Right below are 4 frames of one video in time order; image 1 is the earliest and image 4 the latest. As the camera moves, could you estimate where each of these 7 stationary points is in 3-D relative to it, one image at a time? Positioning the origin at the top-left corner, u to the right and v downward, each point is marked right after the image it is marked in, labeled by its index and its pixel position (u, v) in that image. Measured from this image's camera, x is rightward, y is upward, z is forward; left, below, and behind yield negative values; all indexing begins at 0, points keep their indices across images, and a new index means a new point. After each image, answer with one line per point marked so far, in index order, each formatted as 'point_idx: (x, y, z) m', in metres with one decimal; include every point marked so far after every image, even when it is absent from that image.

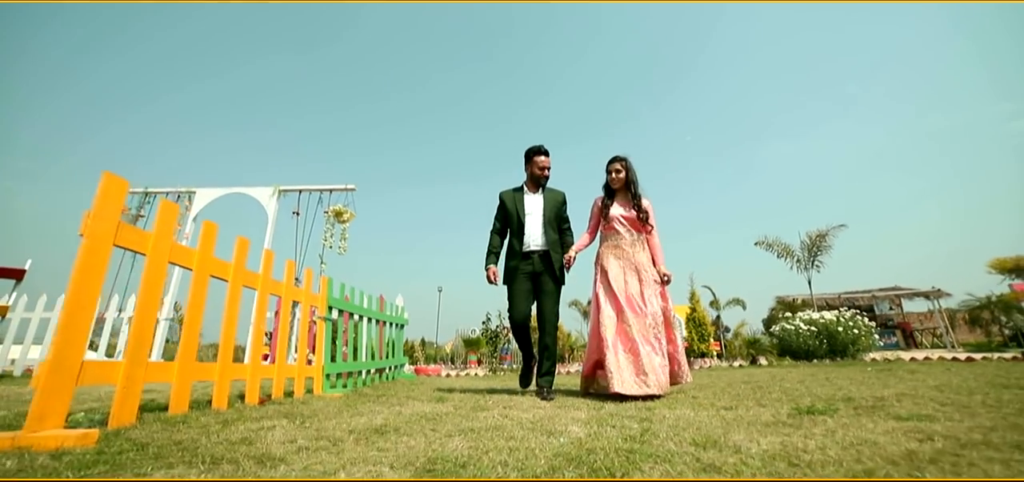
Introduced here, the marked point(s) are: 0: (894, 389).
0: (+2.6, -1.0, +3.5) m
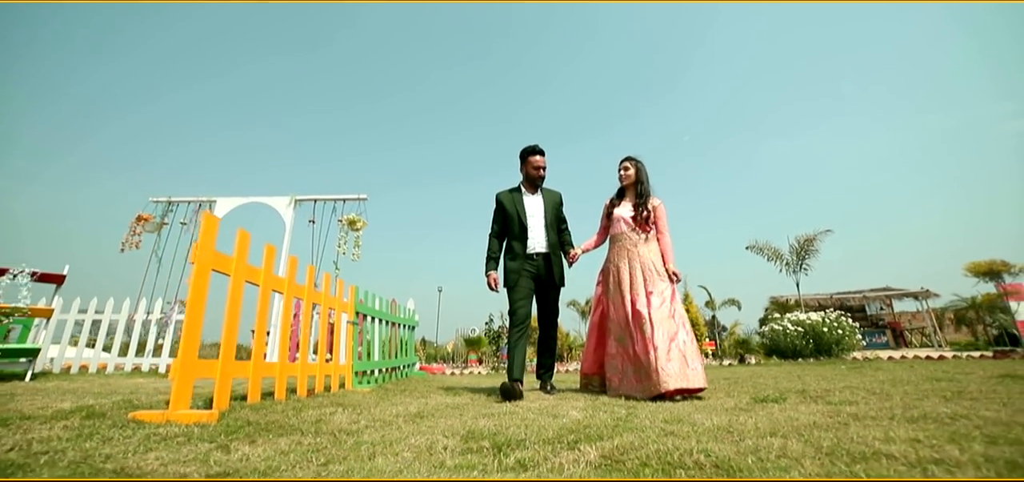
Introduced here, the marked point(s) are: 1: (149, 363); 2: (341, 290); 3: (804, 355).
0: (+2.7, -1.1, +4.1) m
1: (-6.4, -2.2, +9.0) m
2: (-2.1, -0.6, +6.3) m
3: (+7.0, -2.7, +12.2) m
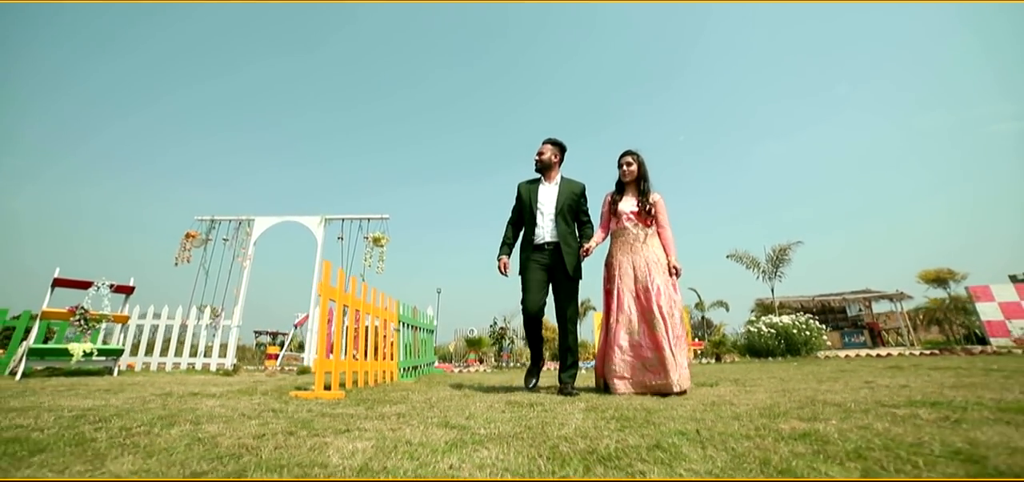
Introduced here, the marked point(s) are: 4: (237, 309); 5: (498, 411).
0: (+2.8, -1.4, +5.4) m
1: (-6.3, -2.5, +10.3) m
2: (-2.0, -0.9, +7.6) m
3: (+7.1, -3.0, +13.6) m
4: (-5.7, -1.4, +10.4) m
5: (-0.1, -1.0, +2.9) m
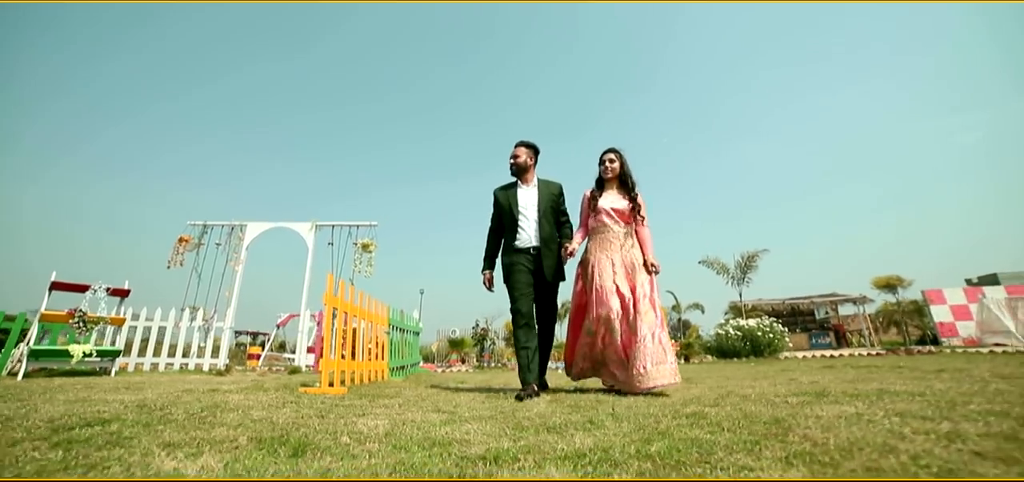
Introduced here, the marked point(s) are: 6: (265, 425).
0: (+2.6, -1.6, +6.1) m
1: (-6.7, -2.6, +10.7) m
2: (-2.3, -1.0, +8.2) m
3: (+6.5, -3.2, +14.4) m
4: (-6.1, -1.5, +10.8) m
5: (-0.2, -1.1, +3.5) m
6: (-1.0, -0.7, +2.0) m
